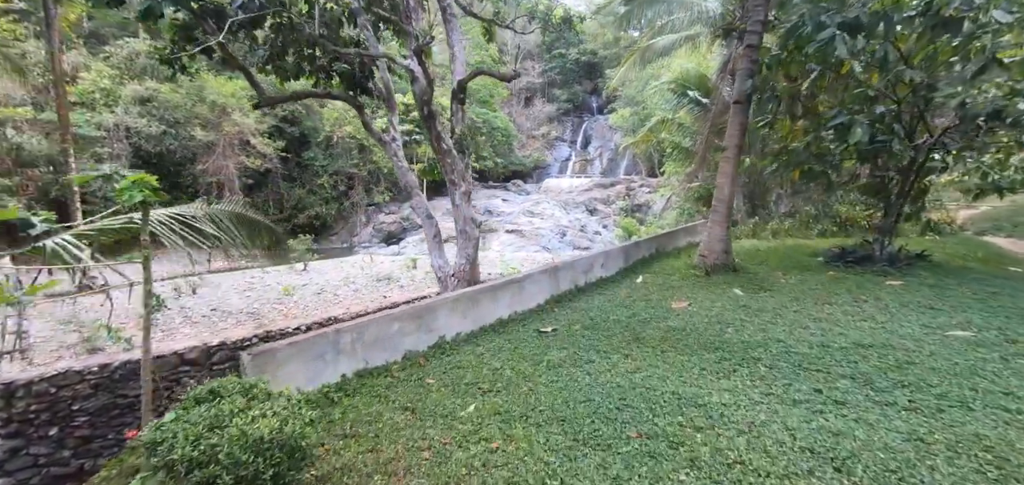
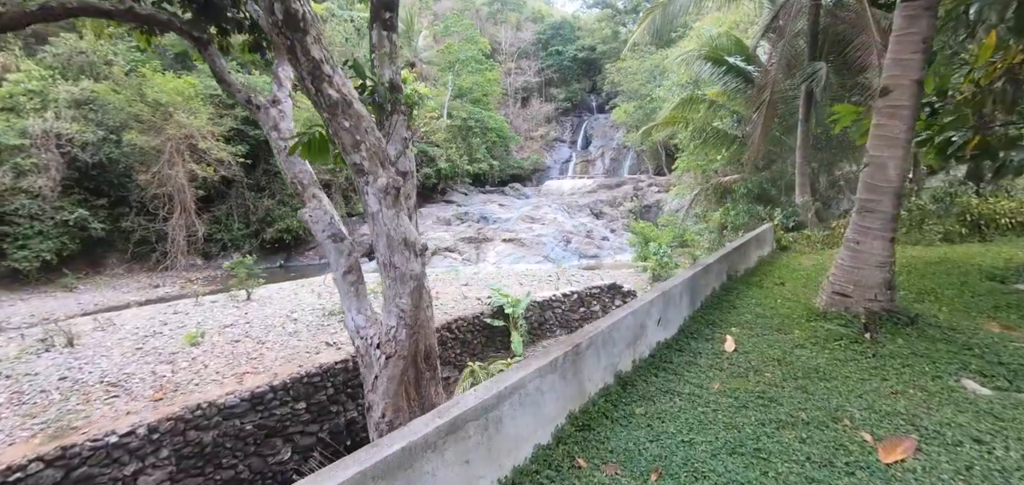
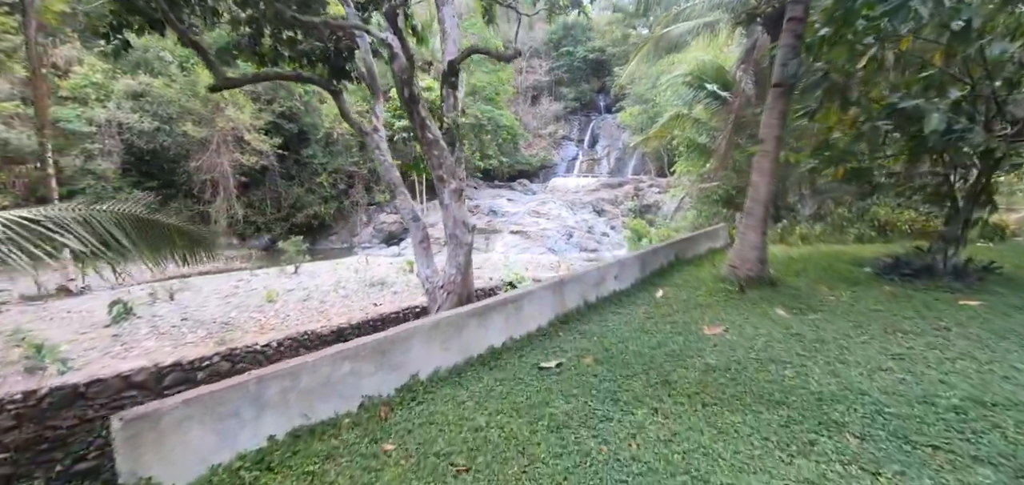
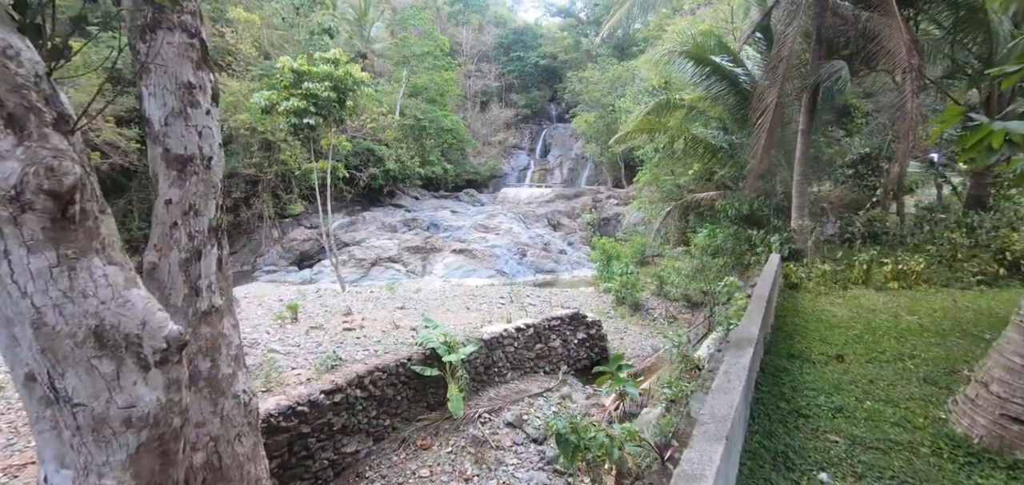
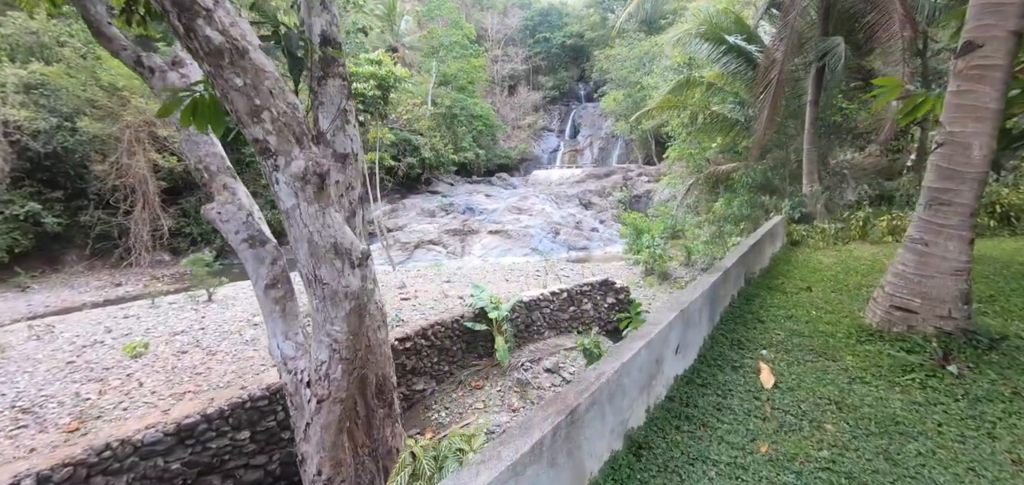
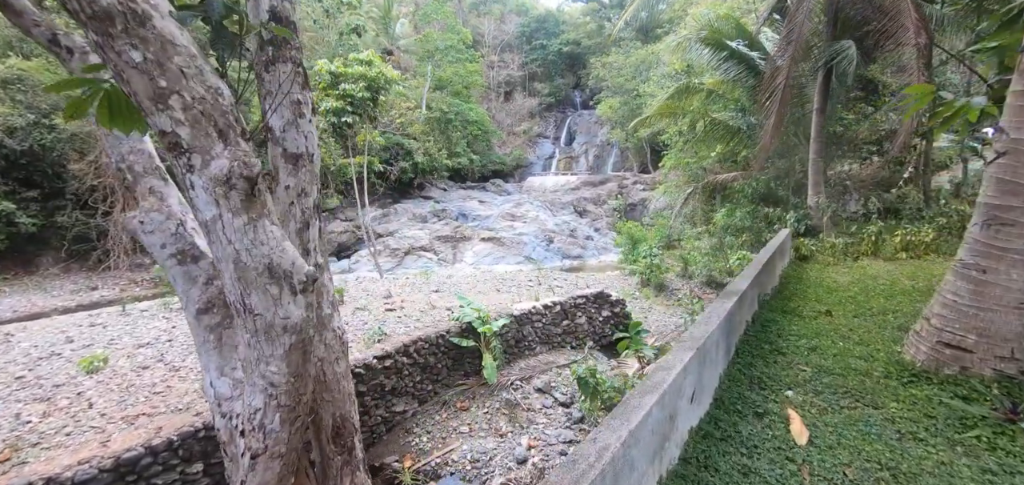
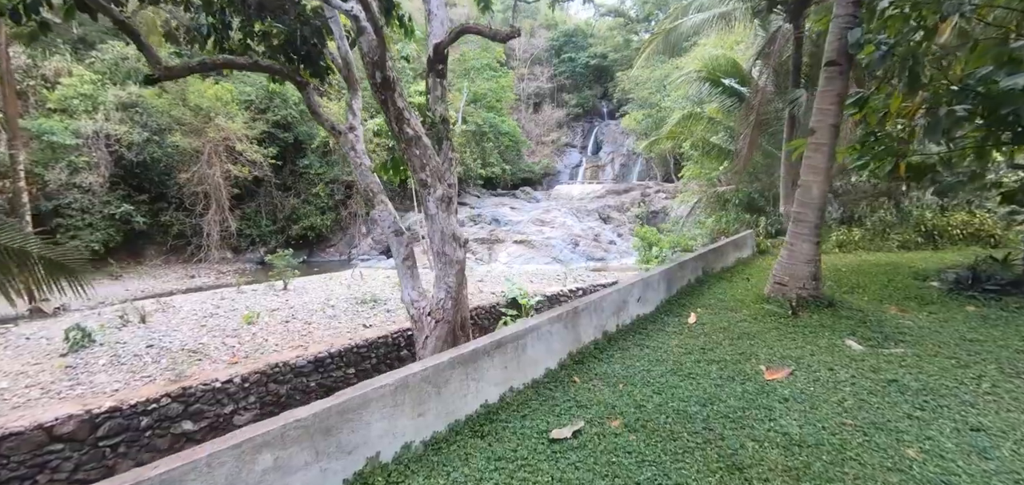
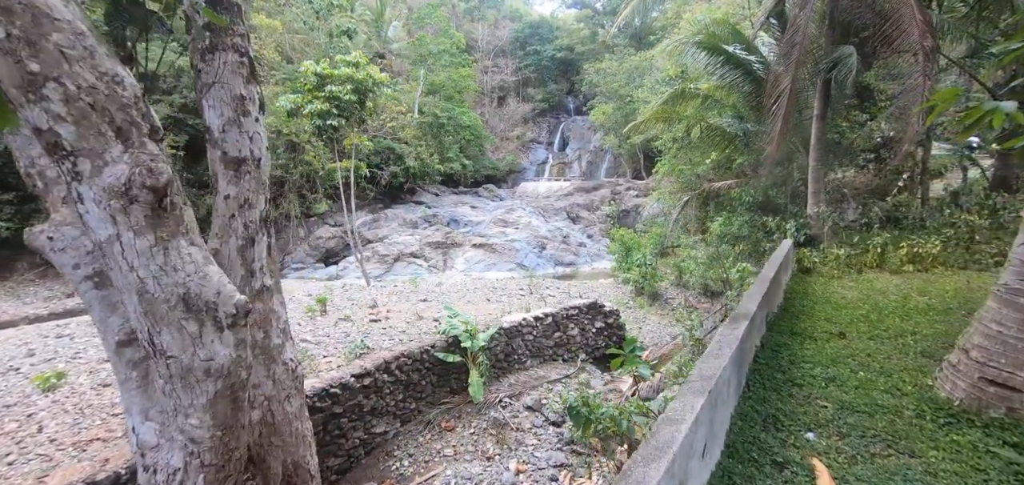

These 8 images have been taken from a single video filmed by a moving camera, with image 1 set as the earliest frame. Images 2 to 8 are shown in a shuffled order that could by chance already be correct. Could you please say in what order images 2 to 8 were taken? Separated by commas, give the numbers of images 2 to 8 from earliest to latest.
3, 7, 2, 5, 6, 8, 4
